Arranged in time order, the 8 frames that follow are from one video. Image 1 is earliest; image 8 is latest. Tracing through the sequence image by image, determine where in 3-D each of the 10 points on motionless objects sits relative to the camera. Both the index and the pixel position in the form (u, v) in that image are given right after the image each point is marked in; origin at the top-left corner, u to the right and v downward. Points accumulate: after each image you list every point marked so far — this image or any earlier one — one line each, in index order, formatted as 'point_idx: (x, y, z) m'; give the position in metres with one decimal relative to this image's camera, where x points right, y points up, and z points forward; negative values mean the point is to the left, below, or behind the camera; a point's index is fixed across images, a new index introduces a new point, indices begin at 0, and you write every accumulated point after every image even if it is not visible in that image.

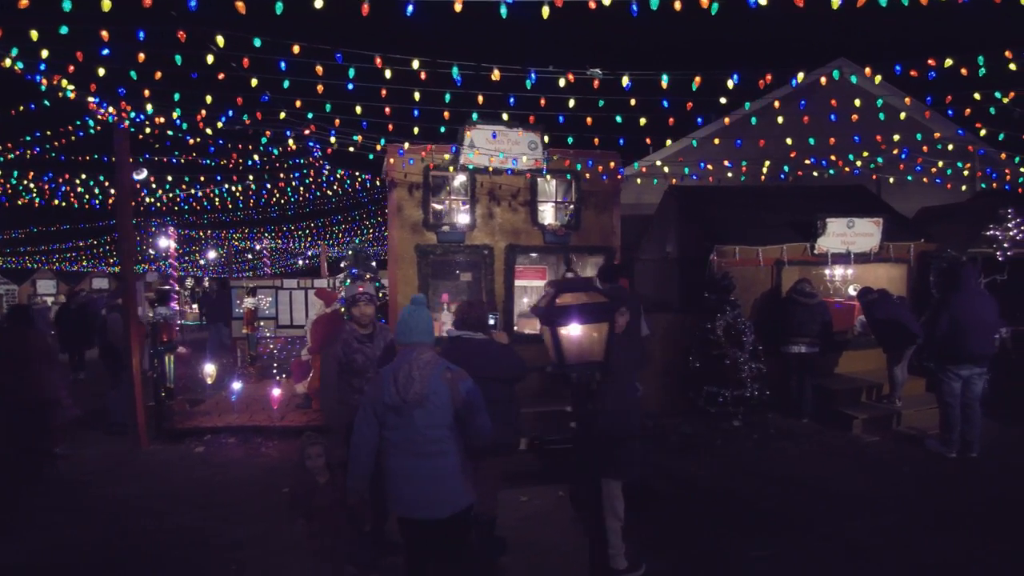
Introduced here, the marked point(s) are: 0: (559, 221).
0: (+1.4, +1.9, +8.5) m
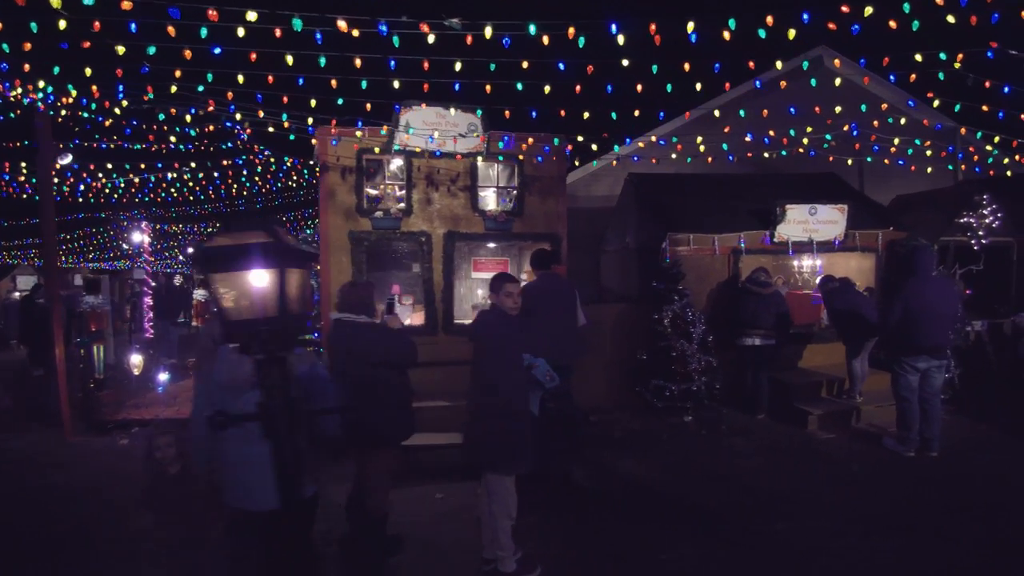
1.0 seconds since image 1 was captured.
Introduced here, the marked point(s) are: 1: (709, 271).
0: (-0.3, +2.2, +8.2) m
1: (+5.9, +0.5, +9.0) m
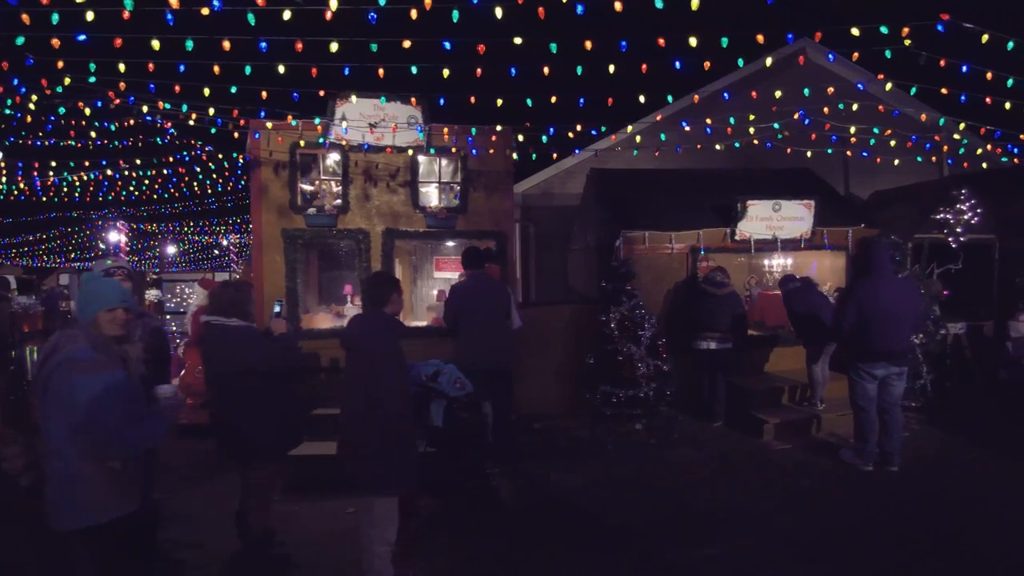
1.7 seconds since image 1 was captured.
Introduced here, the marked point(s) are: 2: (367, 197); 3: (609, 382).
0: (-1.8, +2.2, +7.8) m
1: (+4.4, +0.5, +8.5) m
2: (-3.7, +2.4, +7.7) m
3: (+2.4, -2.4, +7.5) m
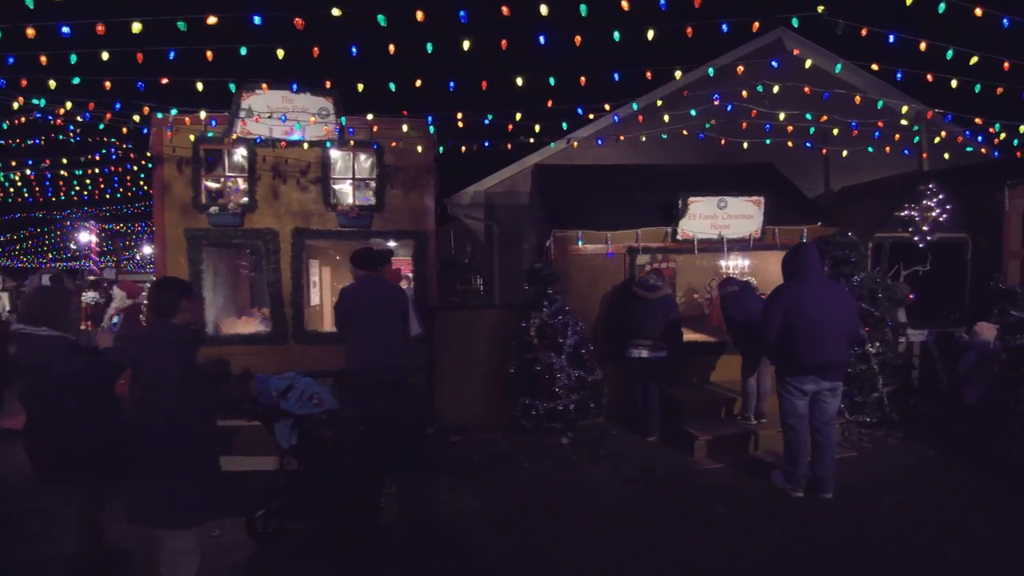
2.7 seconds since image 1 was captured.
0: (-3.8, +2.1, +7.3) m
1: (+2.4, +0.4, +7.9) m
2: (-5.8, +2.3, +7.3) m
3: (+0.4, -2.5, +7.0) m
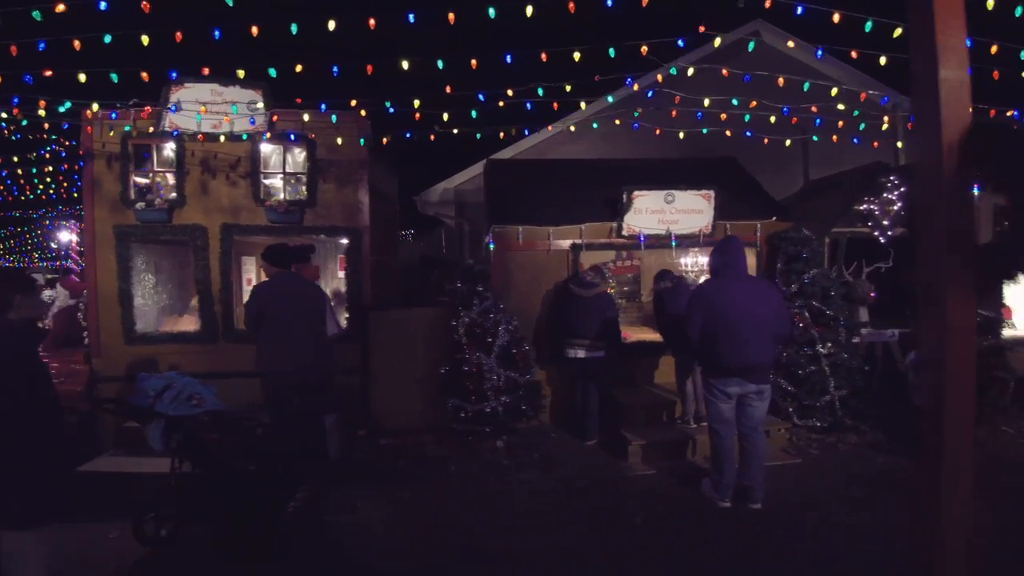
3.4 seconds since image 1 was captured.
0: (-5.3, +2.2, +7.1) m
1: (+0.8, +0.5, +7.7) m
2: (-7.3, +2.3, +7.1) m
3: (-1.2, -2.4, +6.7) m
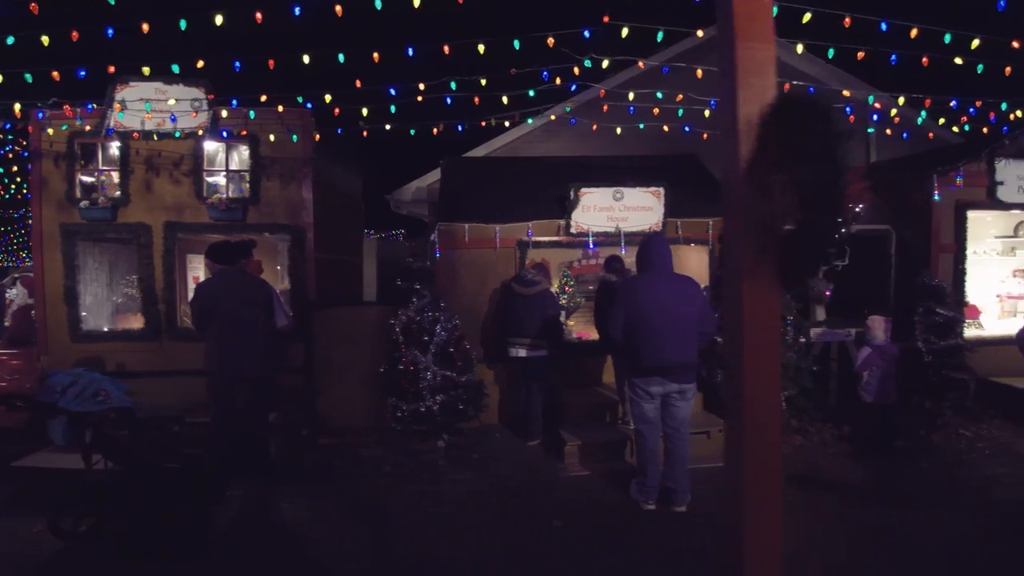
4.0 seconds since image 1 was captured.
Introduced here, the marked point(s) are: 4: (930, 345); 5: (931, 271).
0: (-6.7, +2.3, +7.1) m
1: (-0.5, +0.5, +7.6) m
2: (-8.7, +2.4, +7.1) m
3: (-2.6, -2.4, +6.7) m
4: (+9.9, -1.4, +7.0) m
5: (+10.5, +0.4, +7.5) m
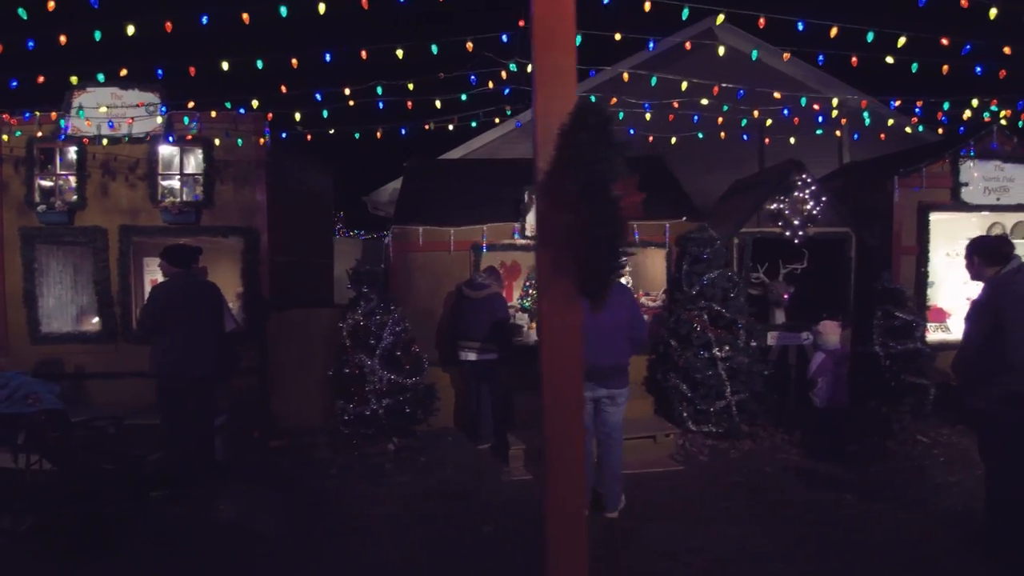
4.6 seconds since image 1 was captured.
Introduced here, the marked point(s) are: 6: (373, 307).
0: (-7.8, +2.2, +7.2) m
1: (-1.6, +0.4, +7.6) m
2: (-9.8, +2.3, +7.2) m
3: (-3.7, -2.4, +6.7) m
4: (+8.7, -1.4, +6.9) m
5: (+9.3, +0.3, +7.4) m
6: (-3.0, -0.4, +6.6) m
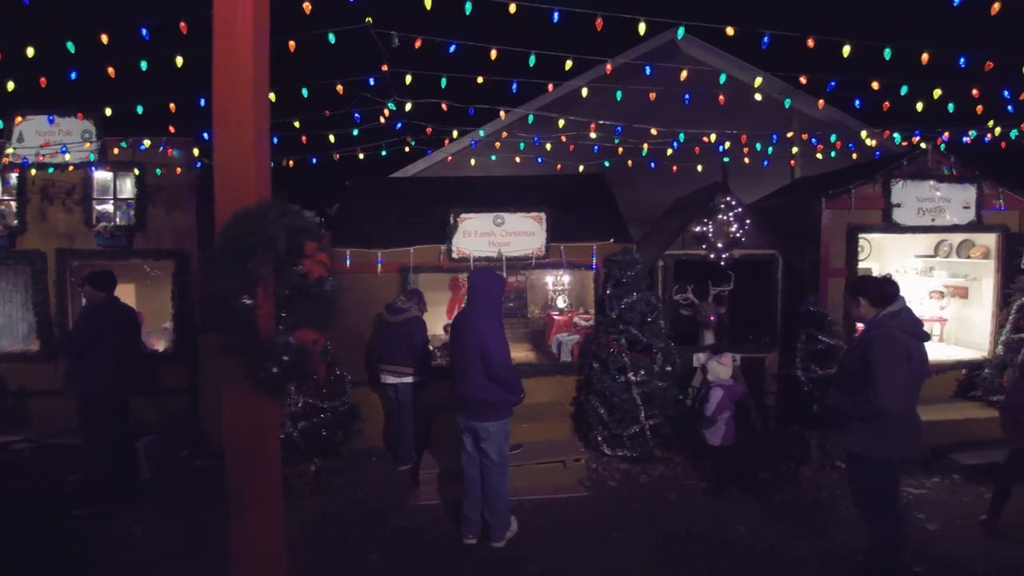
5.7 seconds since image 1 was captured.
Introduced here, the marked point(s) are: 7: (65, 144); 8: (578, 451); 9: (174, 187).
0: (-9.7, +1.6, +7.4) m
1: (-3.5, -0.1, +7.7) m
2: (-11.7, +1.8, +7.4) m
3: (-5.6, -3.0, +6.8) m
4: (+6.9, -2.0, +6.9) m
5: (+7.5, -0.2, +7.3) m
6: (-4.9, -0.9, +6.7) m
7: (-11.1, +3.6, +7.4) m
8: (+1.5, -3.6, +6.6) m
9: (-8.3, +2.5, +7.3) m
